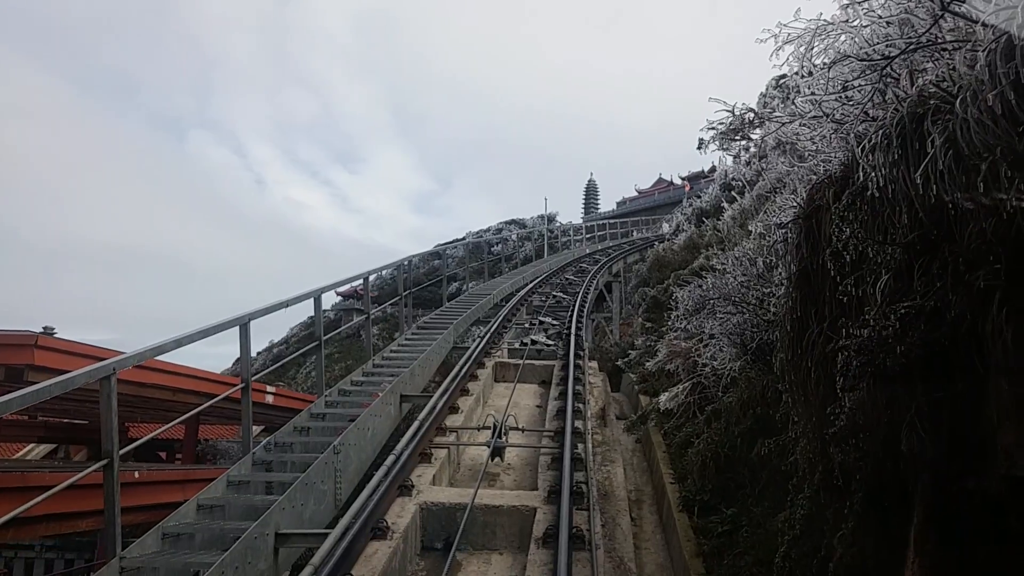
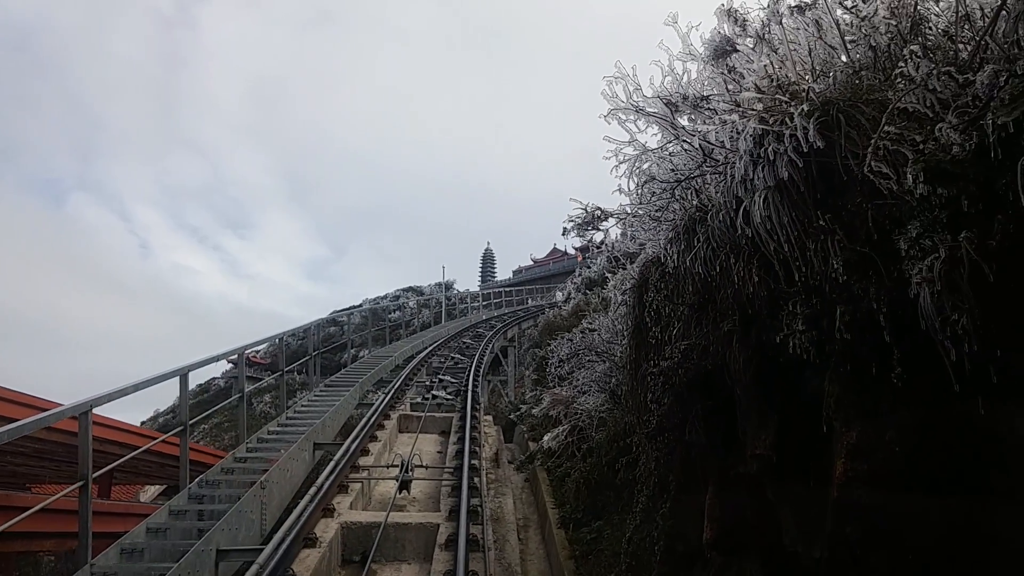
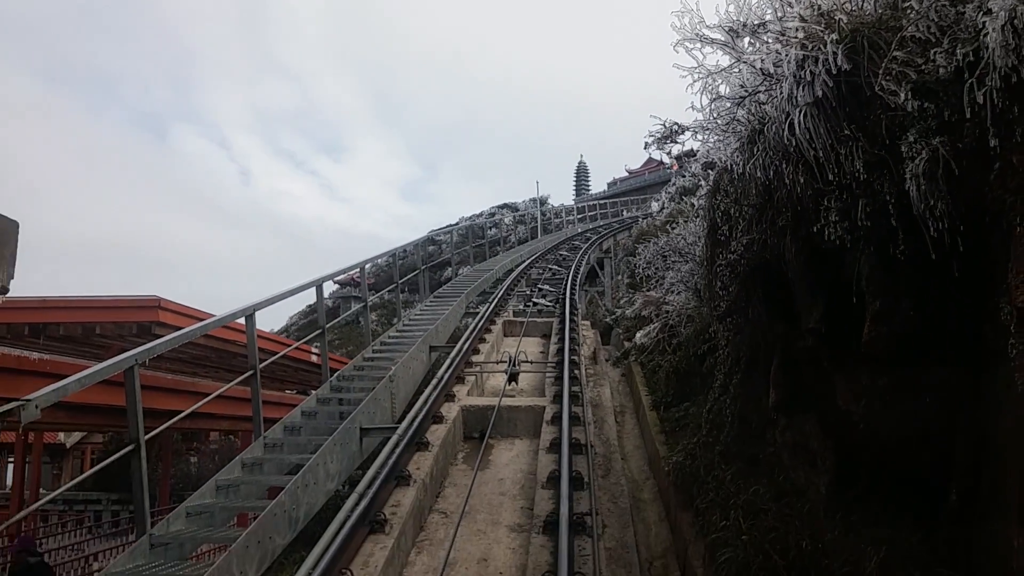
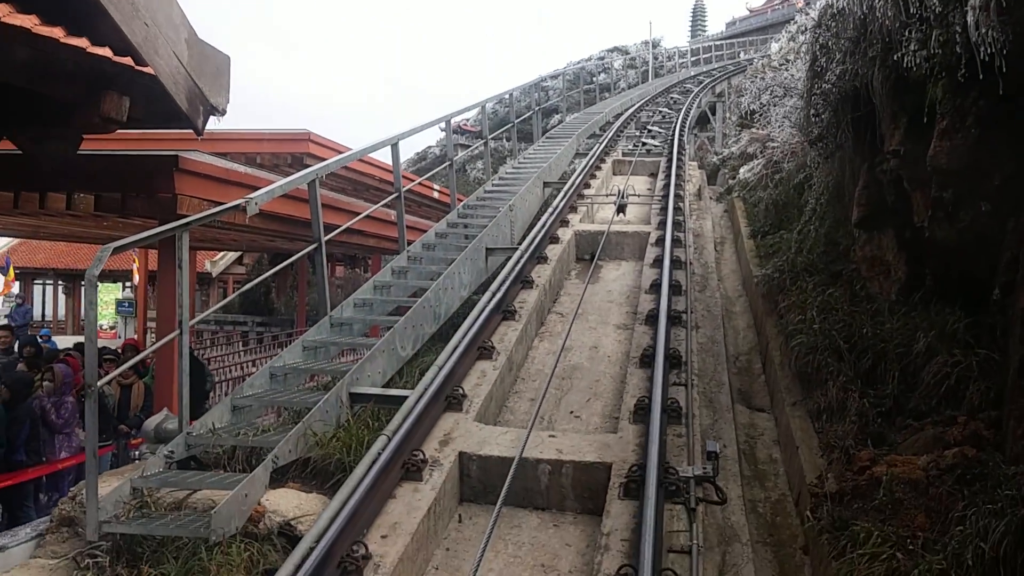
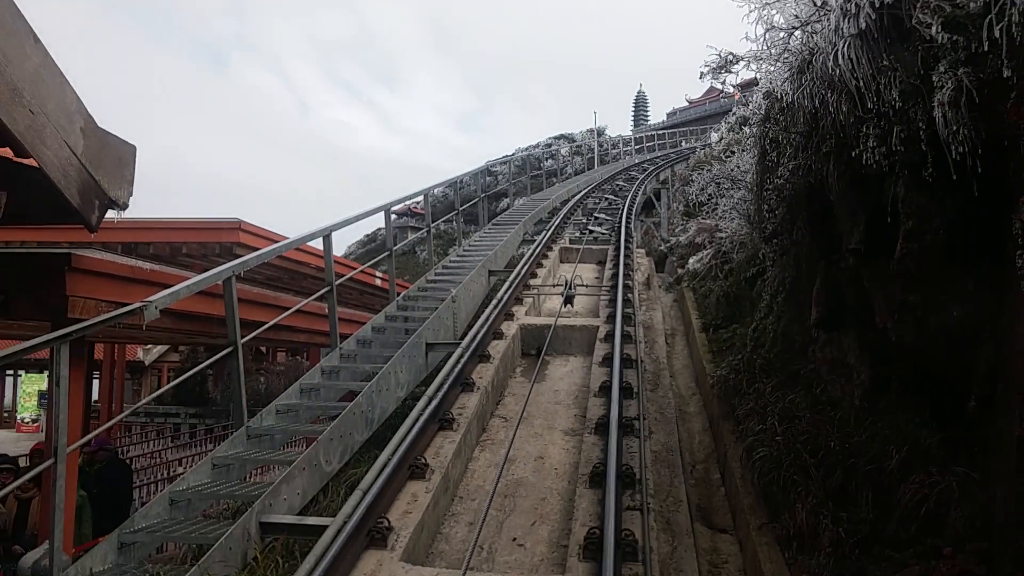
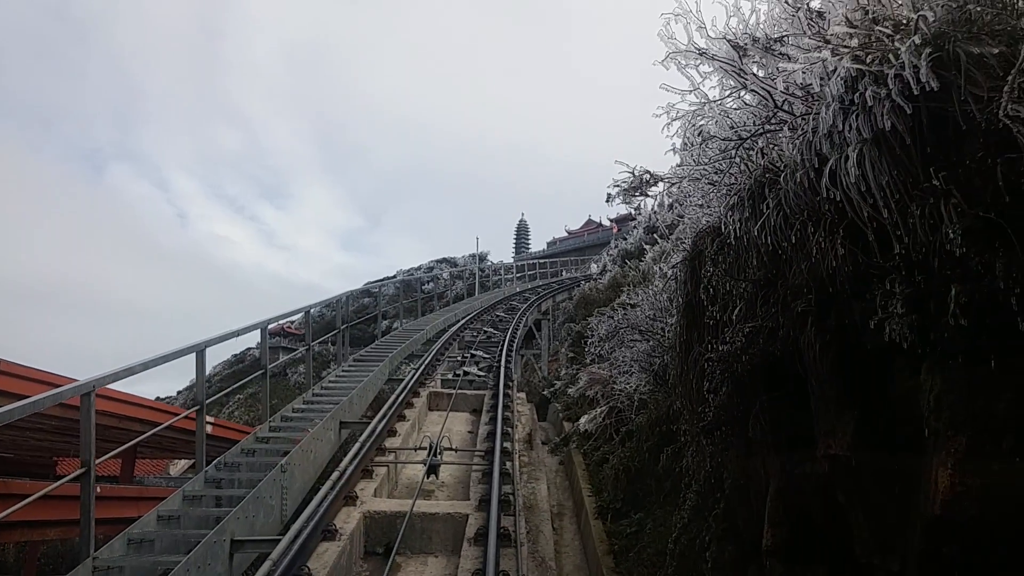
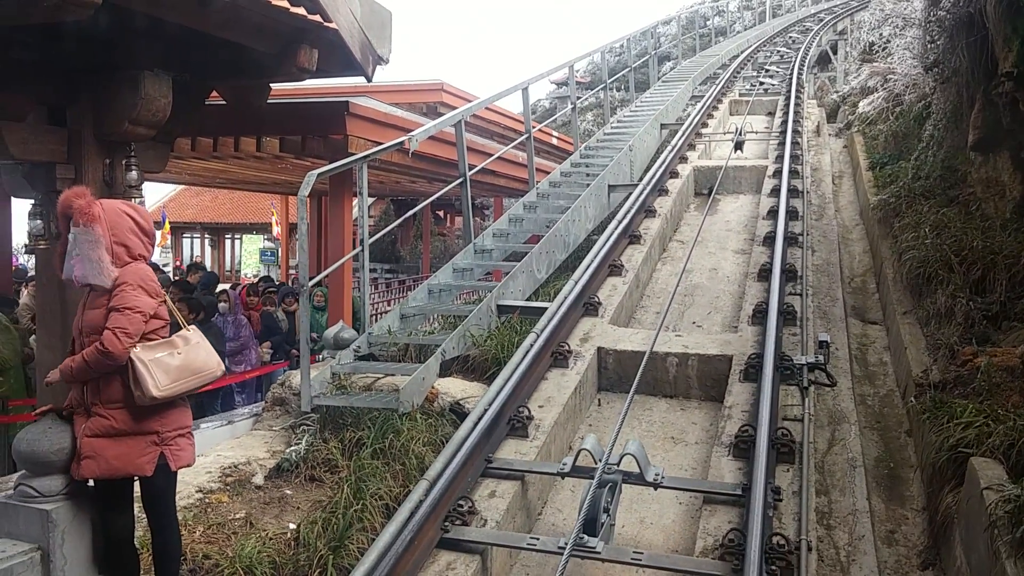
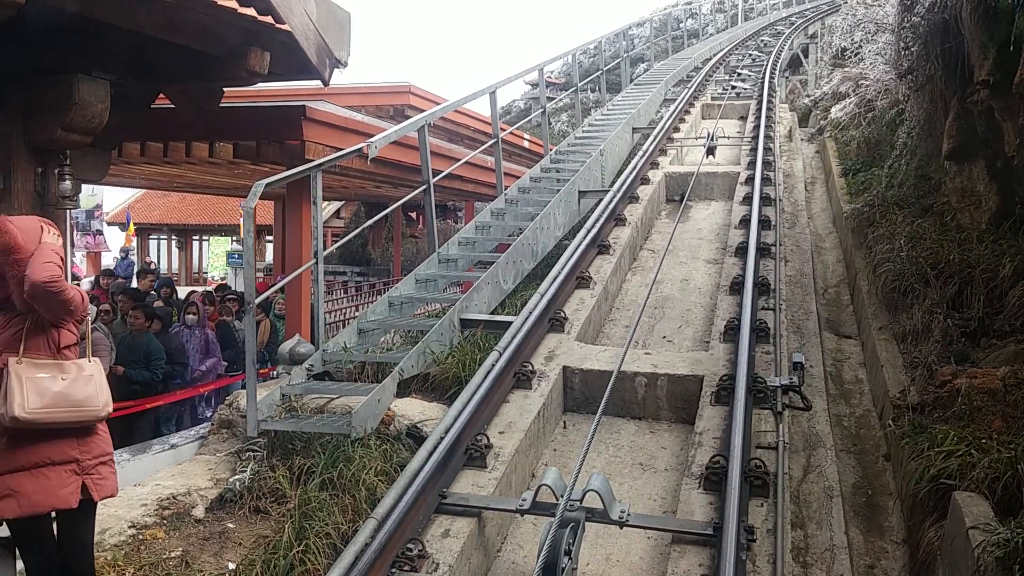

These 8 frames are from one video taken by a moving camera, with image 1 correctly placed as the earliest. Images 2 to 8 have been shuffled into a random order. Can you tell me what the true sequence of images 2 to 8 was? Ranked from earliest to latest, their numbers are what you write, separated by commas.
6, 2, 3, 5, 4, 8, 7
